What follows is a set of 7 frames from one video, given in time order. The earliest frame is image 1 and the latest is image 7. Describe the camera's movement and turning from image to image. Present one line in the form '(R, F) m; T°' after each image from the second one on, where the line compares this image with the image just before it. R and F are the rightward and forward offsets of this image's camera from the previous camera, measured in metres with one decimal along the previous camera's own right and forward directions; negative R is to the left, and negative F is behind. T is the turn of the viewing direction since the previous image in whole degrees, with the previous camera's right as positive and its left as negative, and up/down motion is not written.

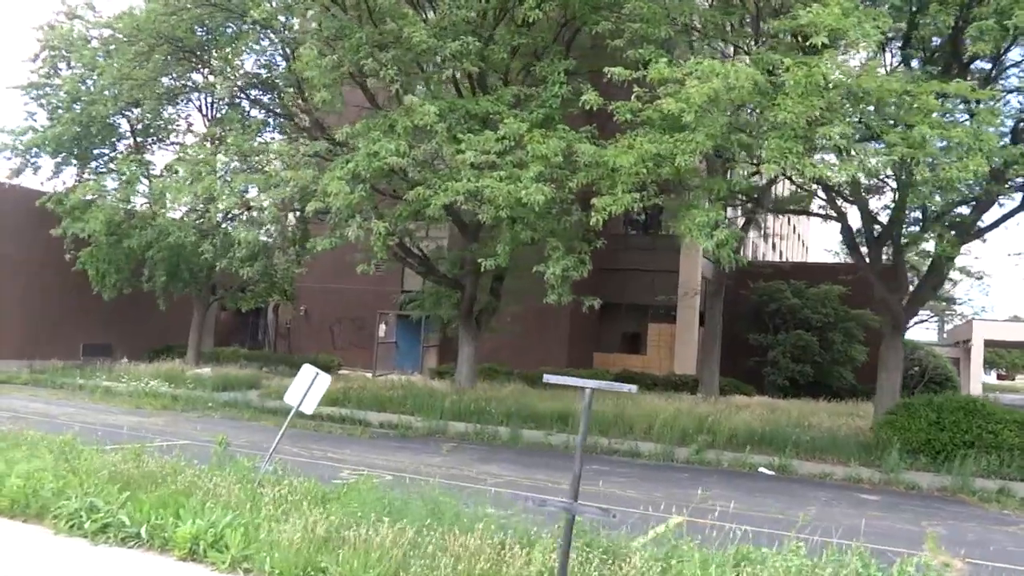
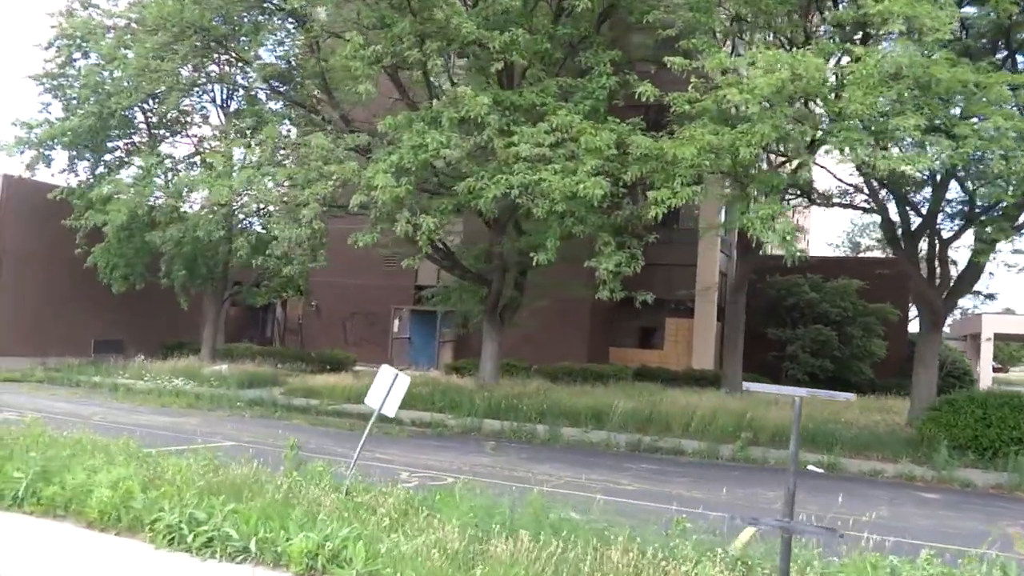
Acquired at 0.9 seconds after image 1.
(-1.0, +0.4) m; +1°
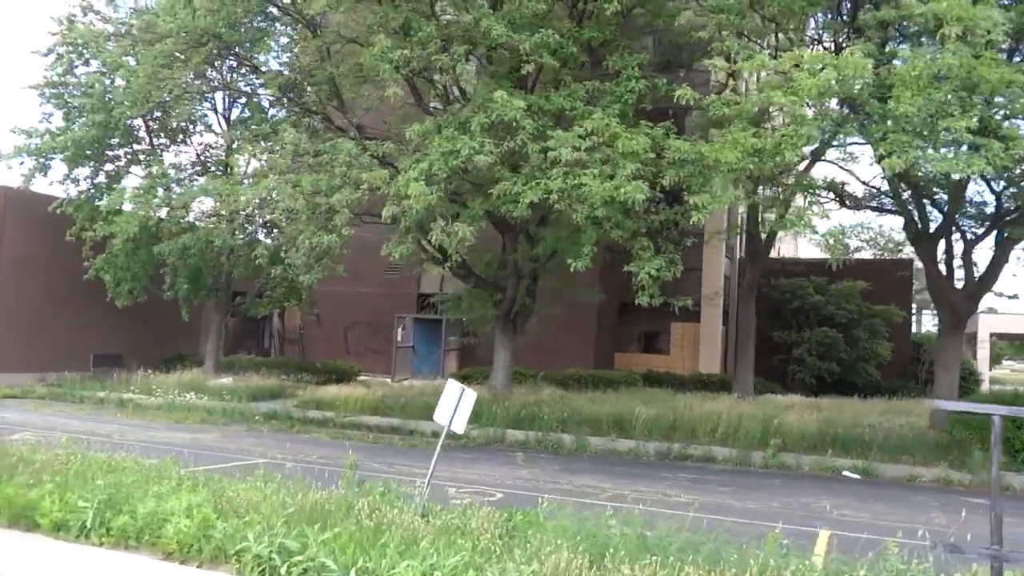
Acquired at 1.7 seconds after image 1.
(-0.9, +0.3) m; +1°
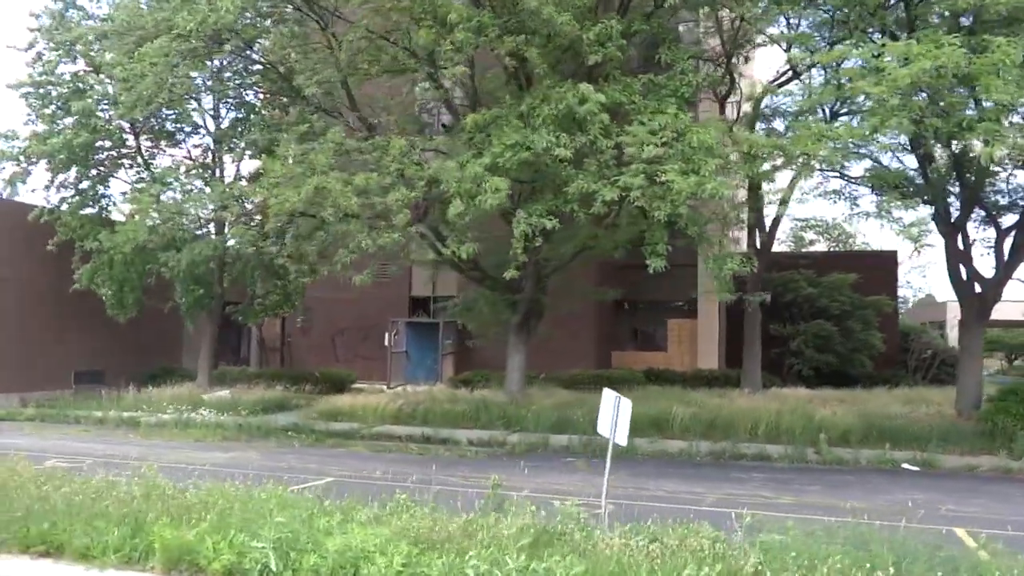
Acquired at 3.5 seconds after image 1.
(-2.0, +0.6) m; +4°
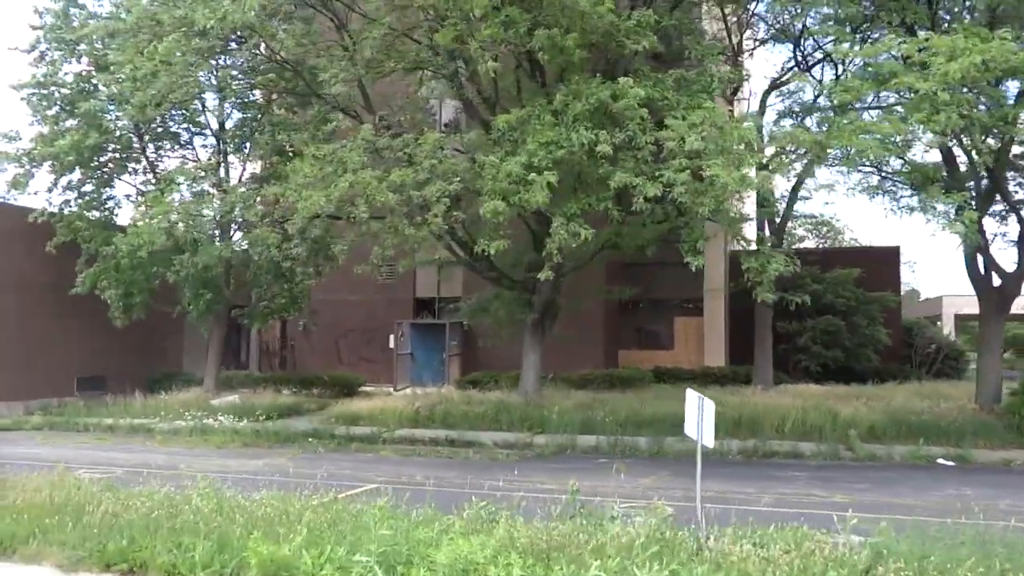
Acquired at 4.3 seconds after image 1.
(-0.9, +0.2) m; +1°
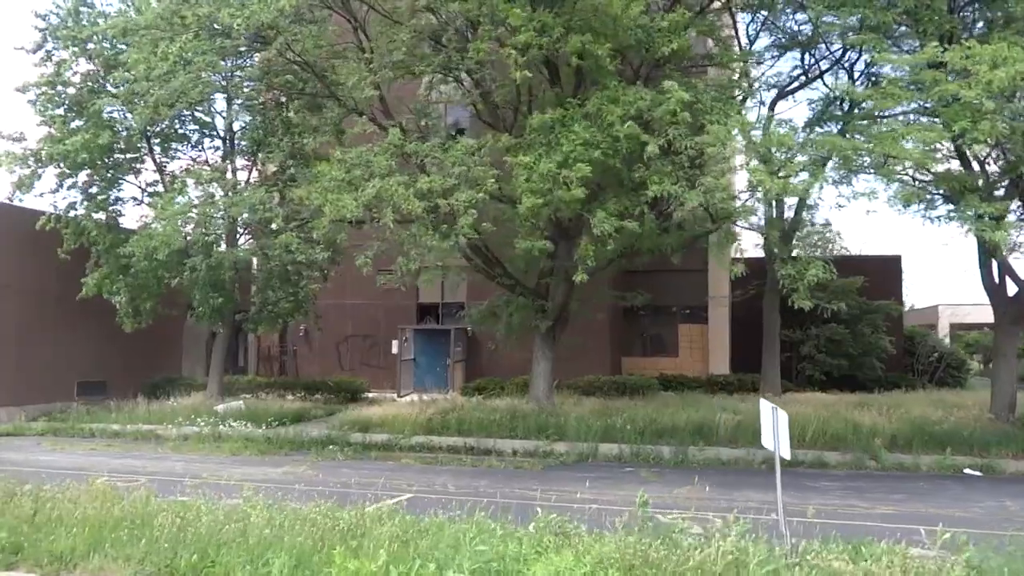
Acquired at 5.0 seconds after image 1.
(-0.8, +0.2) m; +1°
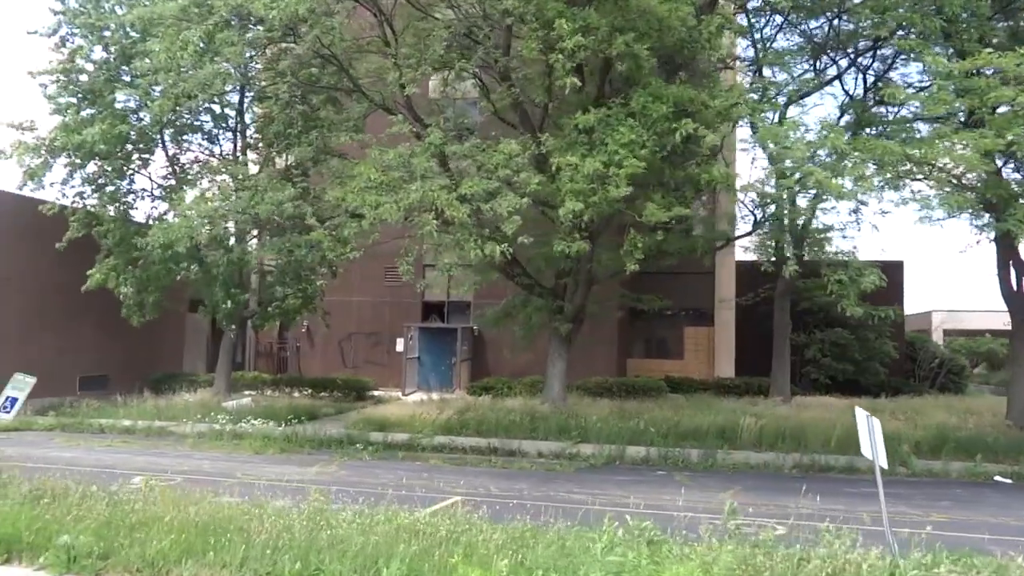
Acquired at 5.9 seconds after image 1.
(-1.0, +0.2) m; +2°
